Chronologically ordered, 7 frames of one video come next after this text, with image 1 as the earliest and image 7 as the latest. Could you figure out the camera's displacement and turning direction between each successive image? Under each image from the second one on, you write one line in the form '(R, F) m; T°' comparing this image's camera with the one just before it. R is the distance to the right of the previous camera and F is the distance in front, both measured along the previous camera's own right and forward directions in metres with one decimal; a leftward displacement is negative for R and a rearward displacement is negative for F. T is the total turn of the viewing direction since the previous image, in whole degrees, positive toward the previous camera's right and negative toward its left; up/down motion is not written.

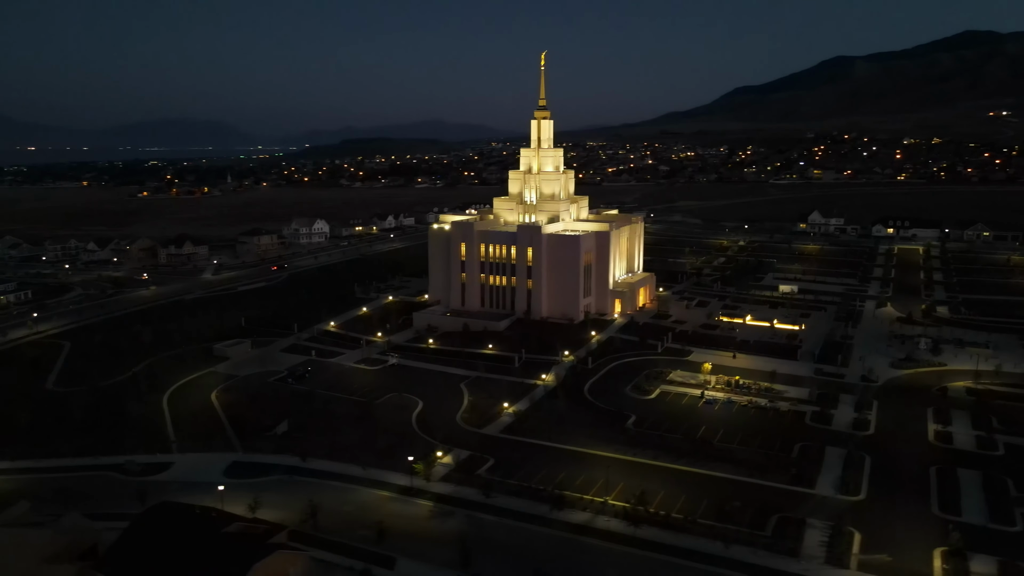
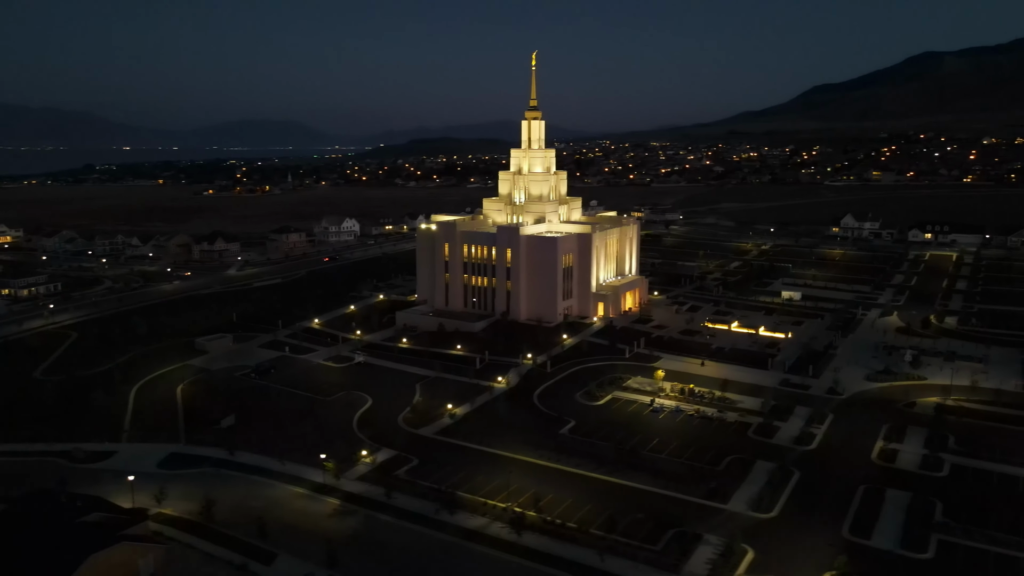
(+4.5, +0.4) m; -5°
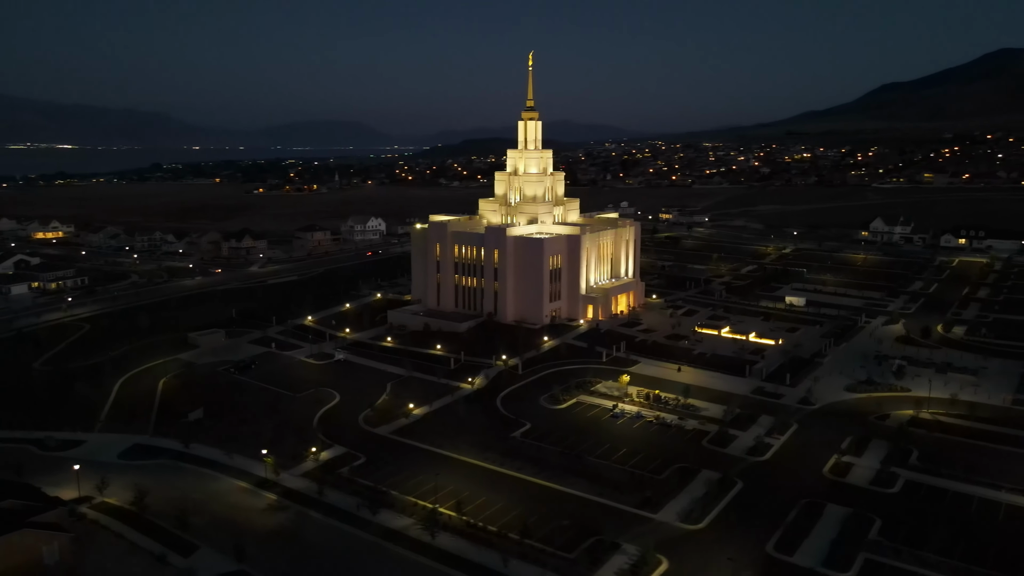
(+3.4, +0.2) m; -4°
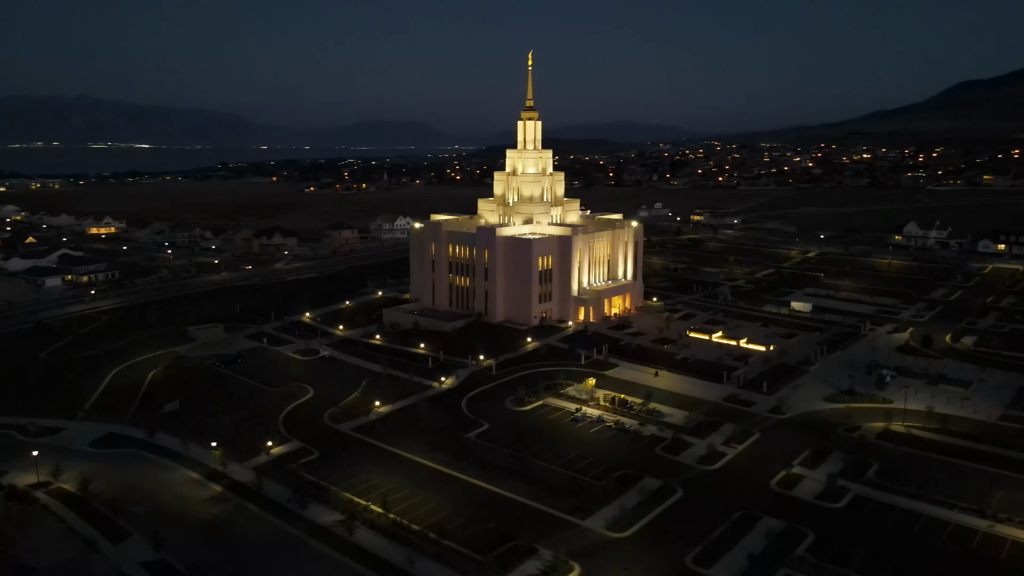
(+3.3, +0.2) m; -4°
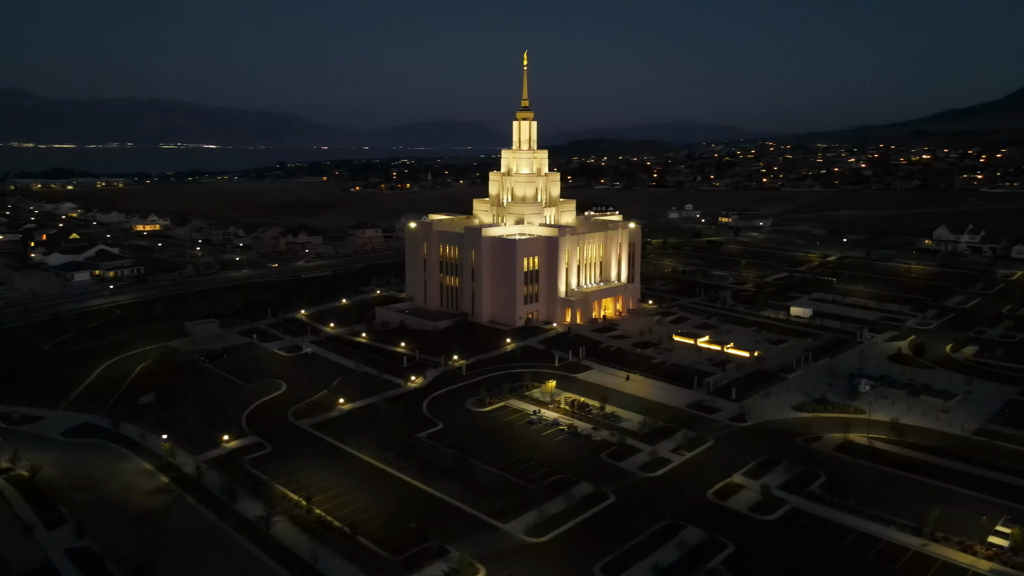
(+3.4, +0.2) m; -4°
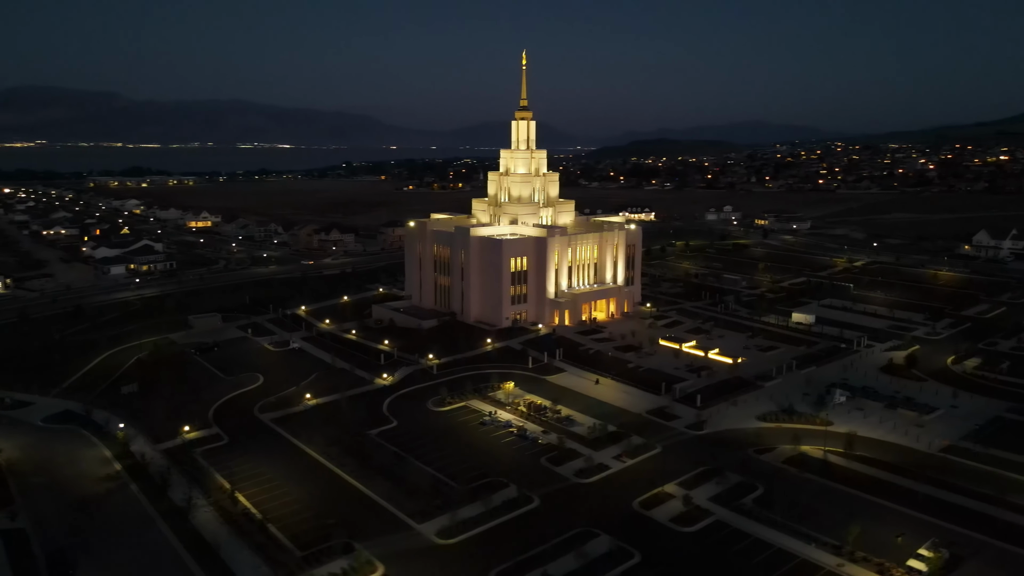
(+3.7, +0.3) m; -5°
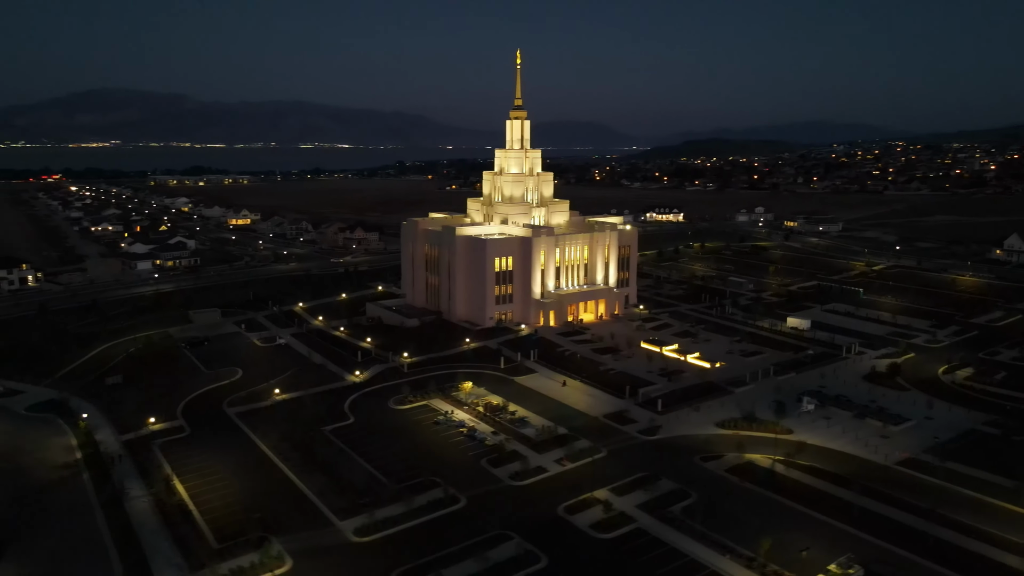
(+3.4, +0.2) m; -4°
